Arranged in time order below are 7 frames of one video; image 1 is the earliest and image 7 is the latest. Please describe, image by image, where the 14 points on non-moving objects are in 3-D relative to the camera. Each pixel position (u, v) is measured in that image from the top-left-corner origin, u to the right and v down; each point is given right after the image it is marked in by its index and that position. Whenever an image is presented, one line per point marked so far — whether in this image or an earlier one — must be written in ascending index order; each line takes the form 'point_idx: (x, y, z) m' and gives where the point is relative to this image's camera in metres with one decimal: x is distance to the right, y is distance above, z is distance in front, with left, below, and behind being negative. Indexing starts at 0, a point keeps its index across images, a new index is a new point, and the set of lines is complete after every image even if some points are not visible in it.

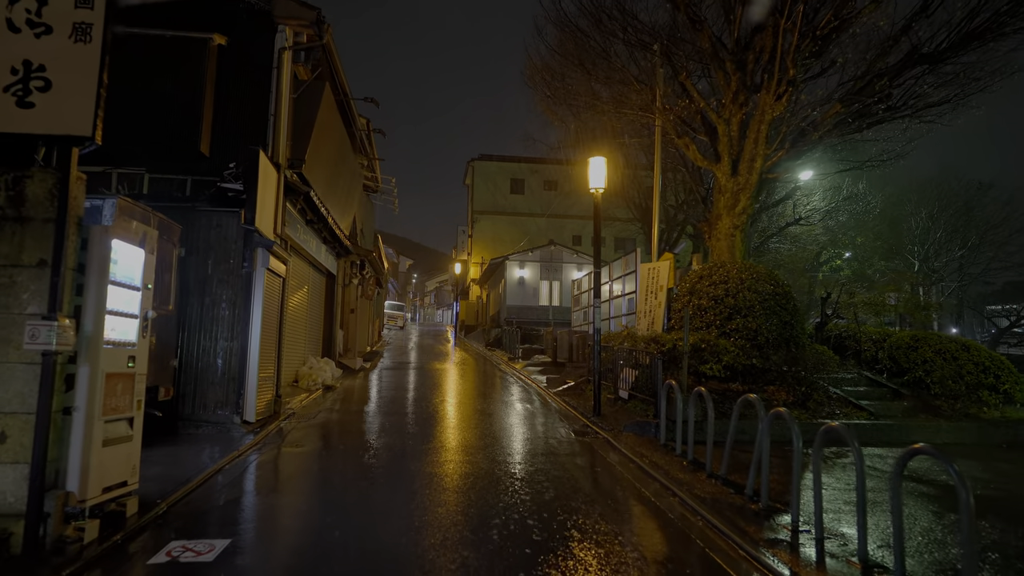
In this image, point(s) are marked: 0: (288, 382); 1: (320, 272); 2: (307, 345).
0: (-3.0, -1.3, +12.9) m
1: (-3.0, +0.2, +15.4) m
2: (-3.1, -0.9, +14.5) m
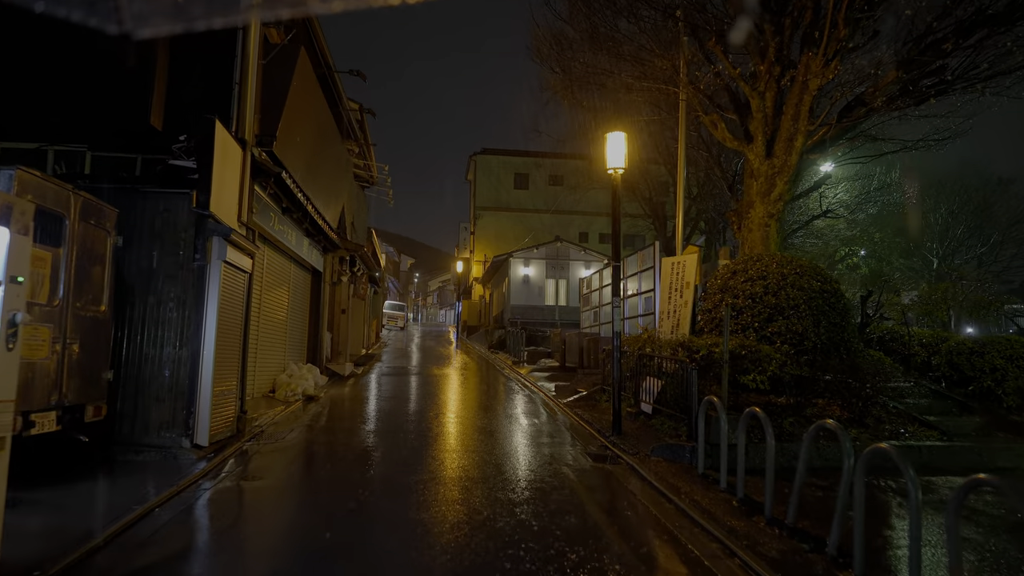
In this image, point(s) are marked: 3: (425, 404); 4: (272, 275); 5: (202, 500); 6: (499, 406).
0: (-2.9, -1.2, +11.4) m
1: (-3.0, +0.3, +13.9) m
2: (-3.0, -0.8, +13.0) m
3: (-1.1, -1.5, +13.0) m
4: (-2.9, +0.2, +11.6) m
5: (-2.1, -1.4, +6.6) m
6: (-0.2, -1.5, +12.6) m
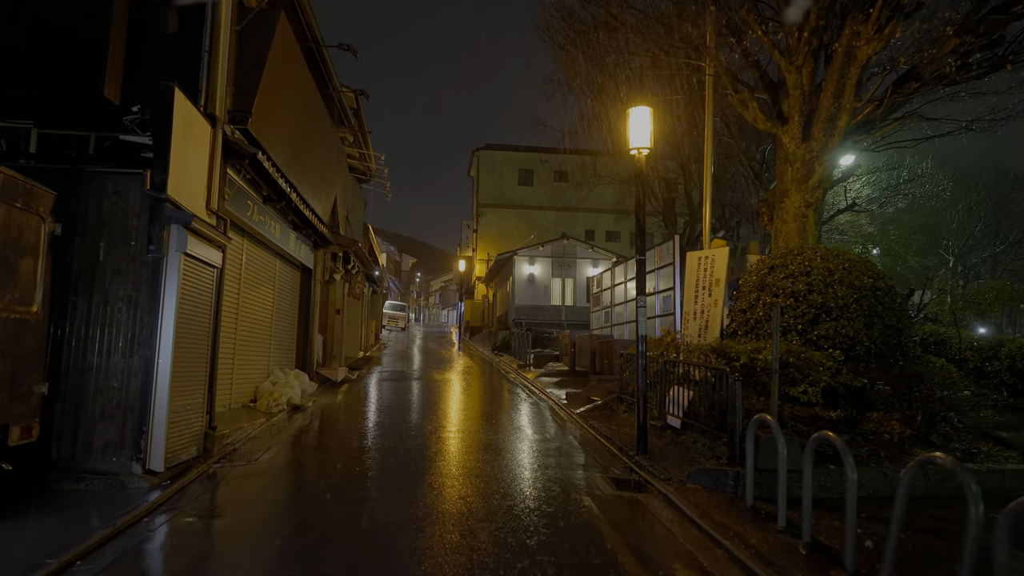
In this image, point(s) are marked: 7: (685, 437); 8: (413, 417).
0: (-2.8, -1.2, +10.2) m
1: (-2.9, +0.3, +12.7) m
2: (-2.9, -0.8, +11.8) m
3: (-1.0, -1.5, +11.9) m
4: (-2.8, +0.2, +10.4) m
5: (-2.0, -1.4, +5.5) m
6: (-0.1, -1.5, +11.5) m
7: (+1.5, -1.3, +8.3) m
8: (-1.2, -1.5, +11.5) m
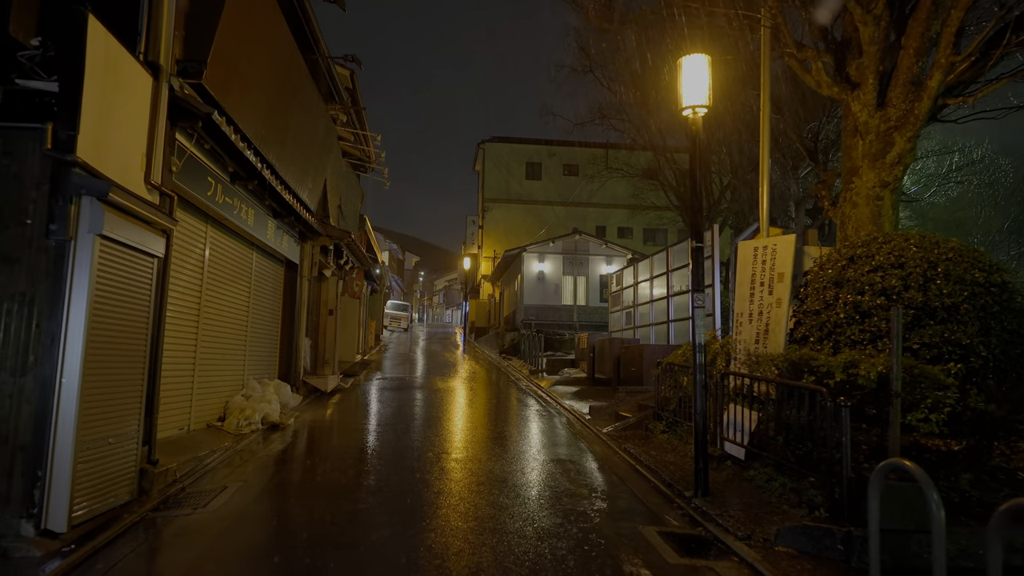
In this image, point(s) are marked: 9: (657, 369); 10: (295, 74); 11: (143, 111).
0: (-2.7, -1.2, +8.5) m
1: (-2.7, +0.3, +11.0) m
2: (-2.8, -0.8, +10.2) m
3: (-0.9, -1.5, +10.2) m
4: (-2.6, +0.2, +8.7) m
5: (-1.9, -1.4, +3.8) m
6: (0.0, -1.5, +9.8) m
7: (+1.6, -1.2, +6.6) m
8: (-1.0, -1.5, +9.9) m
9: (+1.4, -0.8, +9.4) m
10: (-2.1, +2.1, +9.6) m
11: (-2.3, +1.1, +6.0) m
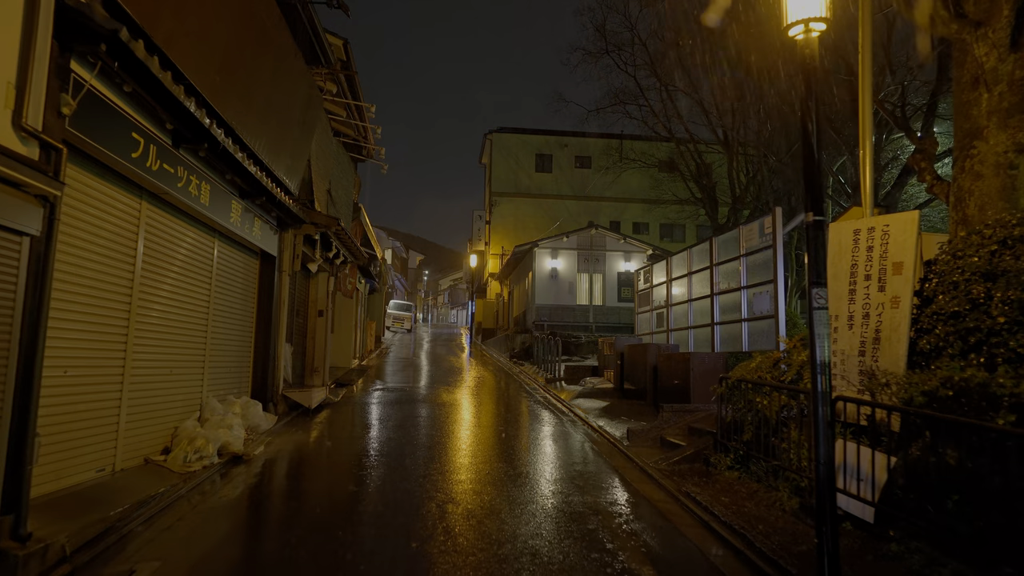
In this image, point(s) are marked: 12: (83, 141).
0: (-2.5, -1.2, +6.6) m
1: (-2.5, +0.4, +9.1) m
2: (-2.6, -0.7, +8.2) m
3: (-0.7, -1.5, +8.2) m
4: (-2.5, +0.2, +6.8) m
5: (-1.7, -1.3, +1.8) m
6: (+0.2, -1.4, +7.8) m
7: (+1.8, -1.2, +4.6) m
8: (-0.8, -1.4, +7.9) m
9: (+1.6, -0.8, +7.5) m
10: (-2.0, +2.1, +7.7) m
11: (-2.1, +1.1, +4.1) m
12: (-2.1, +0.7, +4.9) m
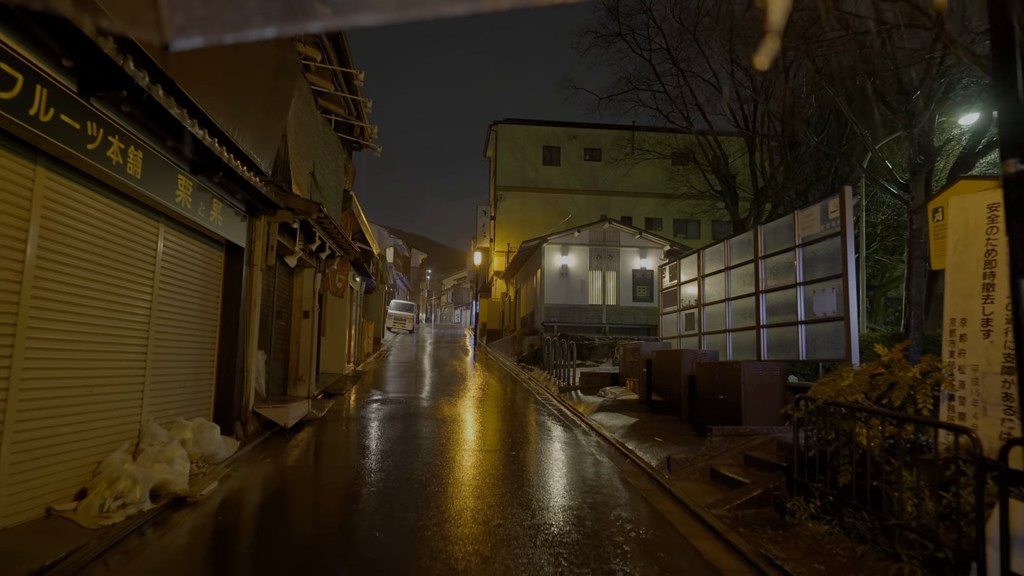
0: (-2.4, -1.1, +5.0) m
1: (-2.4, +0.4, +7.5) m
2: (-2.5, -0.7, +6.6) m
3: (-0.6, -1.4, +6.6) m
4: (-2.4, +0.3, +5.2) m
5: (-1.6, -1.3, +0.2) m
6: (+0.3, -1.4, +6.2) m
7: (+1.9, -1.2, +3.0) m
8: (-0.7, -1.4, +6.3) m
9: (+1.7, -0.7, +5.8) m
10: (-1.9, +2.2, +6.1) m
11: (-2.0, +1.1, +2.4) m
12: (-2.0, +0.8, +3.3) m
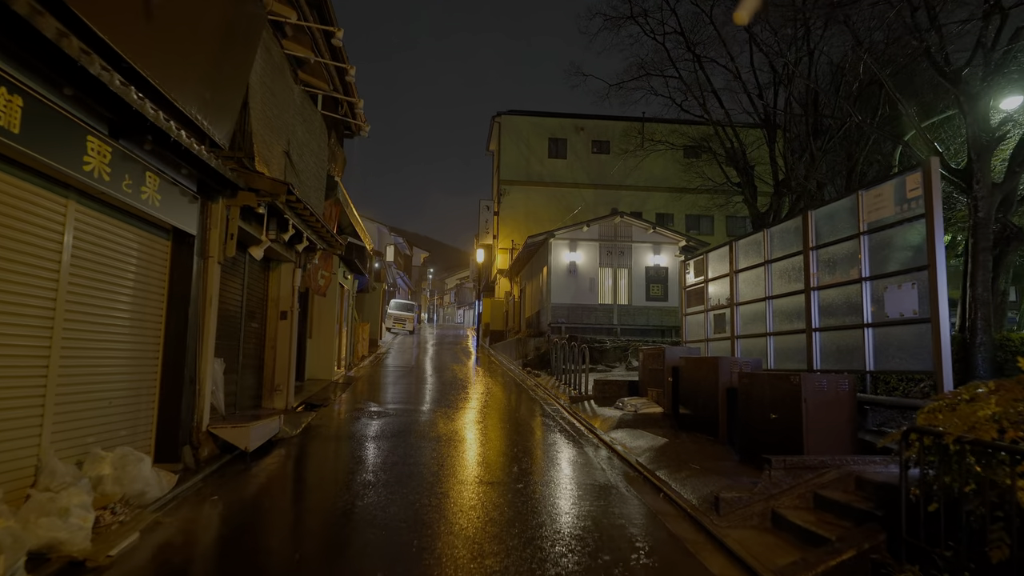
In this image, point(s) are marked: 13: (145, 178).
0: (-2.4, -1.1, +3.5) m
1: (-2.4, +0.4, +6.0) m
2: (-2.4, -0.7, +5.1) m
3: (-0.5, -1.4, +5.1) m
4: (-2.3, +0.3, +3.7) m
5: (-1.6, -1.3, -1.3) m
6: (+0.4, -1.4, +4.7) m
7: (+1.9, -1.1, +1.5) m
8: (-0.7, -1.4, +4.8) m
9: (+1.7, -0.7, +4.3) m
10: (-1.8, +2.2, +4.6) m
11: (-2.0, +1.2, +1.0) m
12: (-2.0, +0.8, +1.8) m
13: (-2.3, +0.7, +6.1) m
